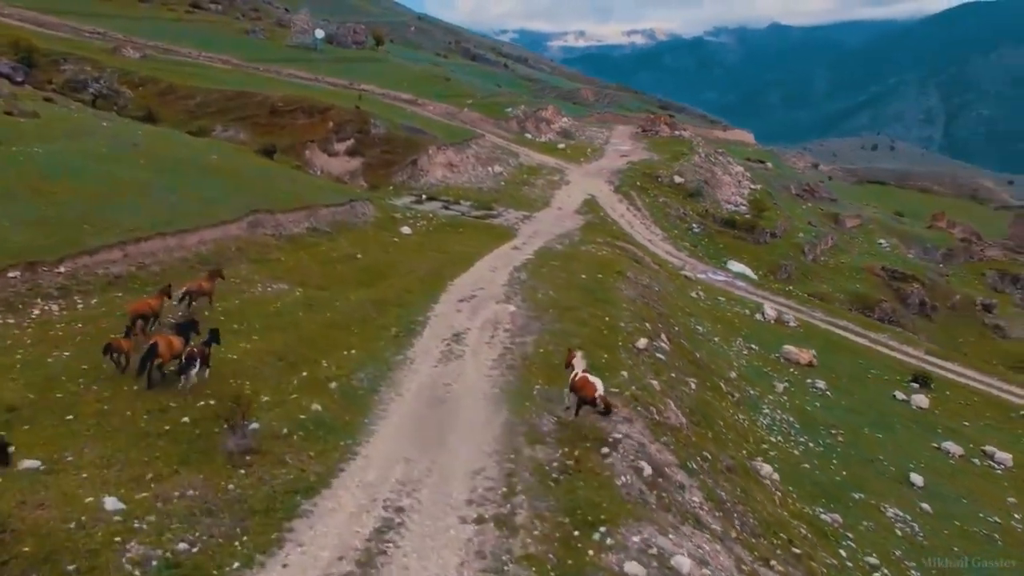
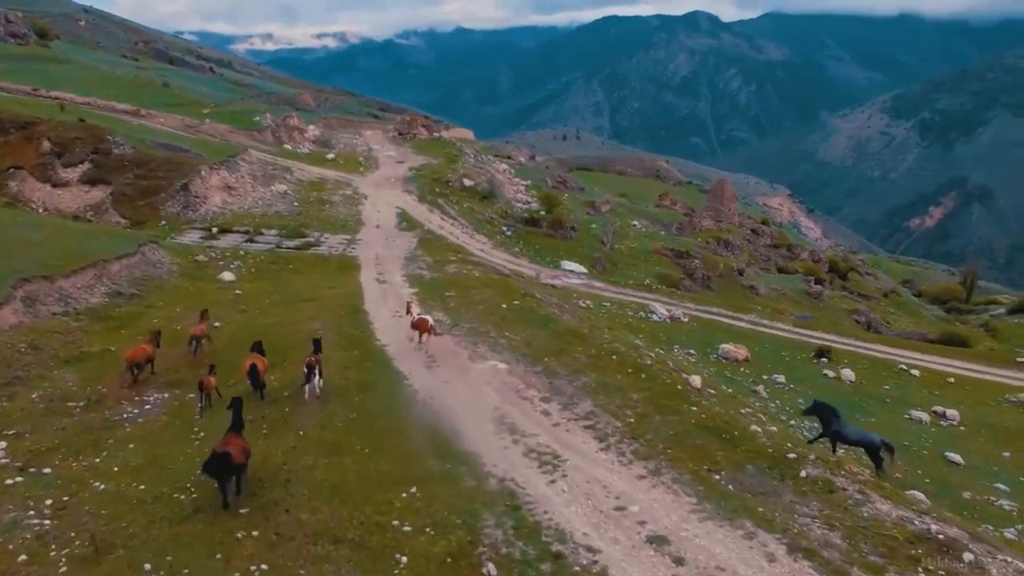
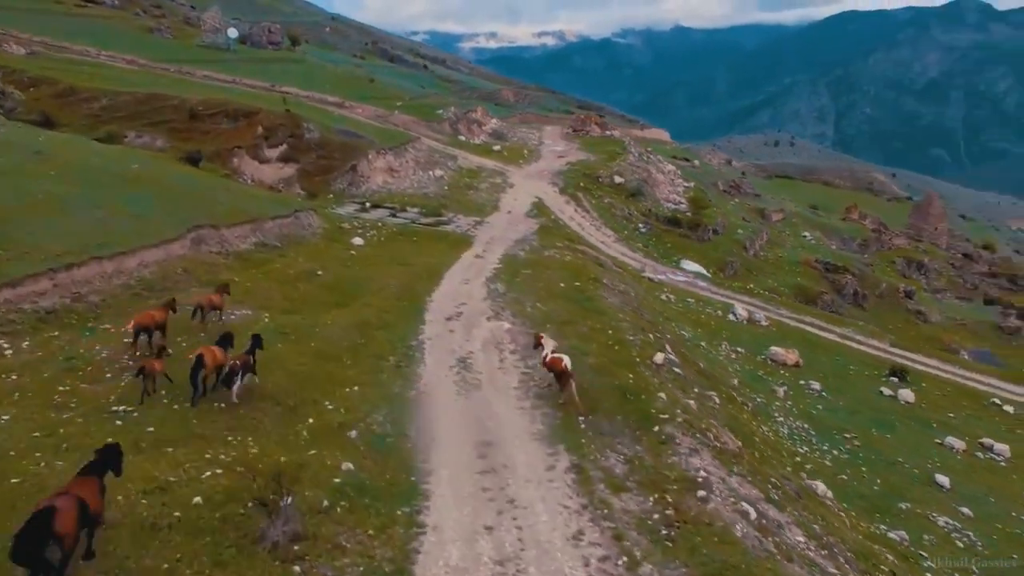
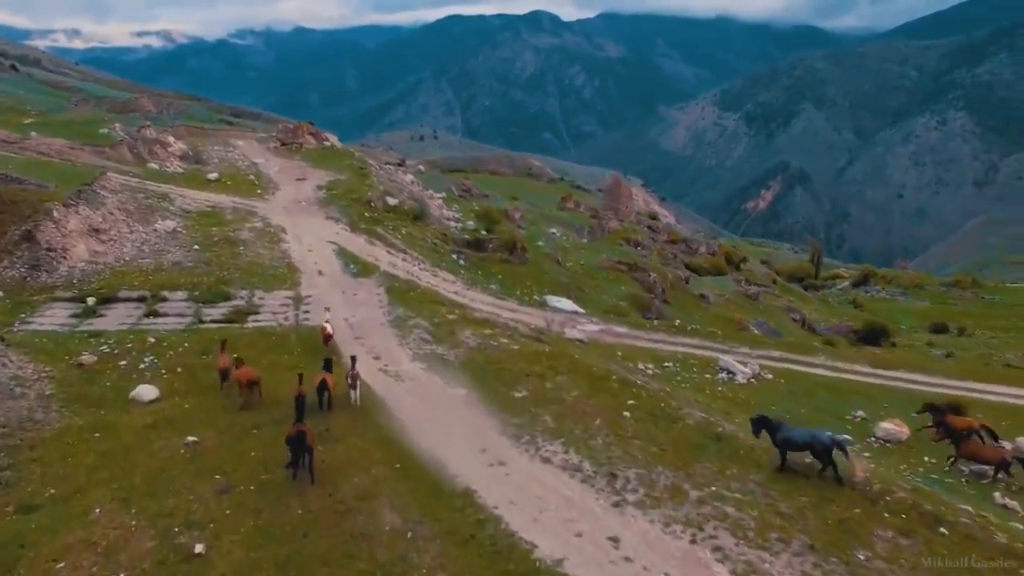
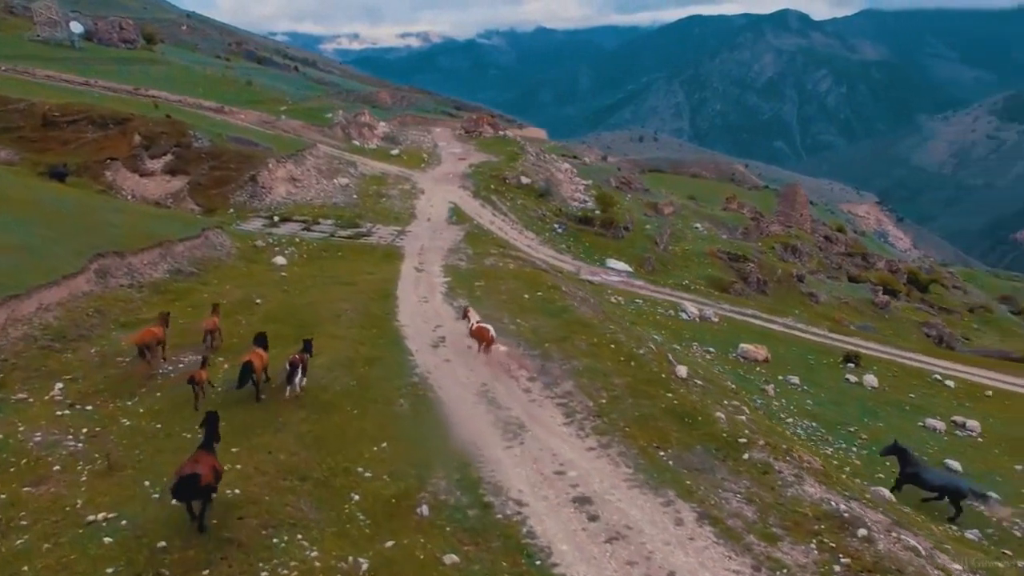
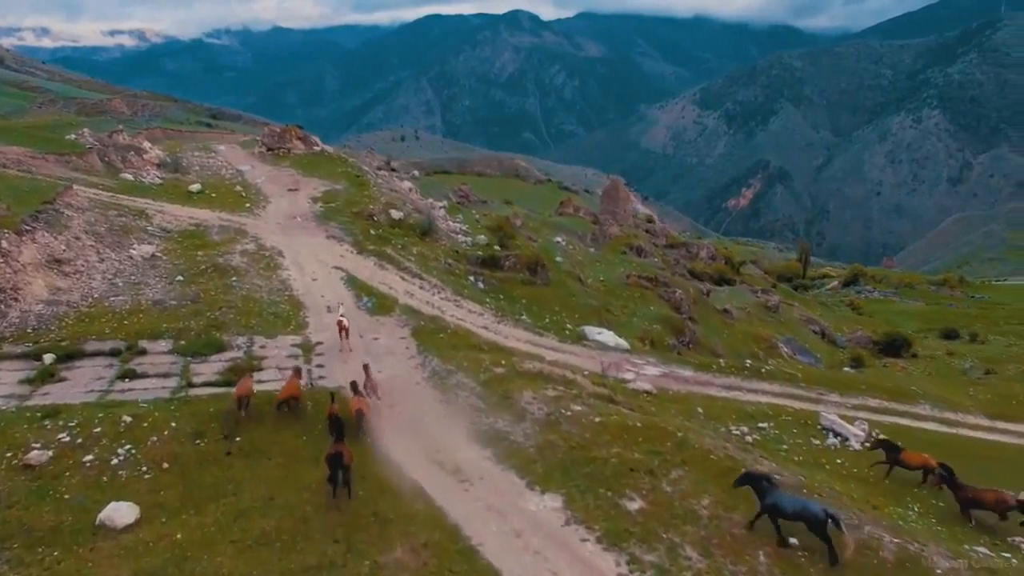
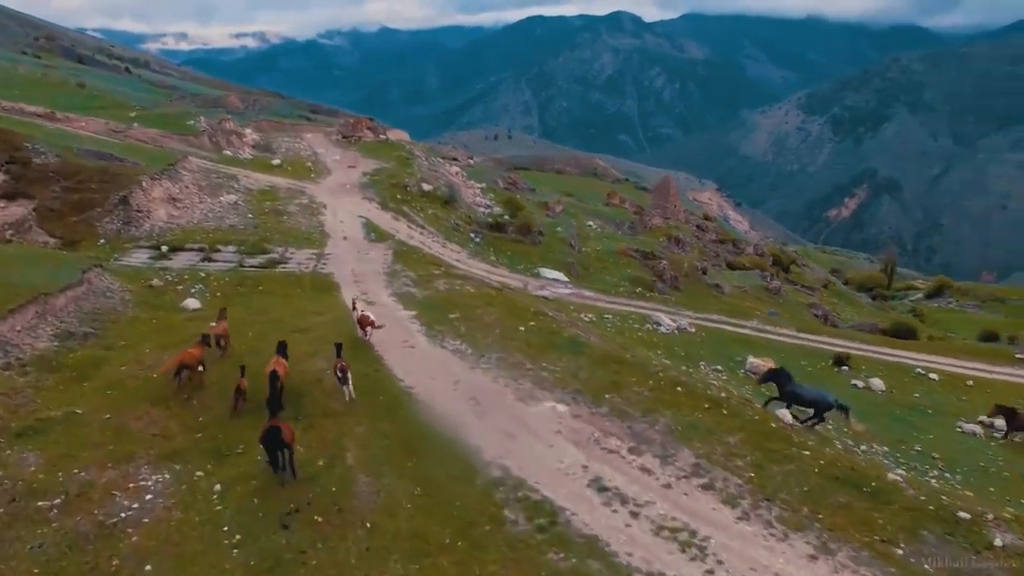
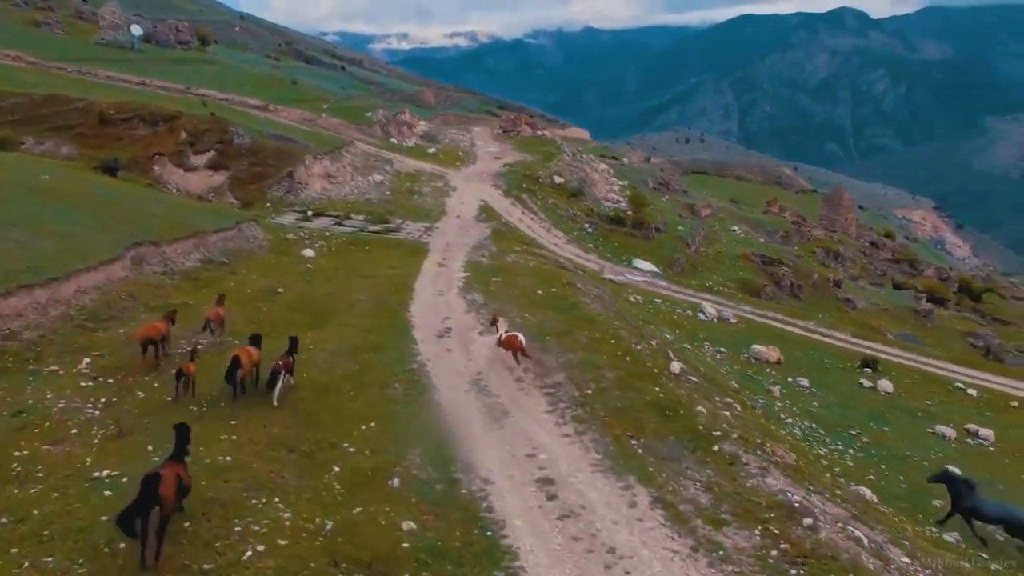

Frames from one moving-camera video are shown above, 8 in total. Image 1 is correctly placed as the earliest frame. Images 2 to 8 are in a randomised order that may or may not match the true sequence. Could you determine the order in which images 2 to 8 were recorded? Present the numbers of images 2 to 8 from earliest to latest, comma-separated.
3, 8, 5, 2, 7, 4, 6
